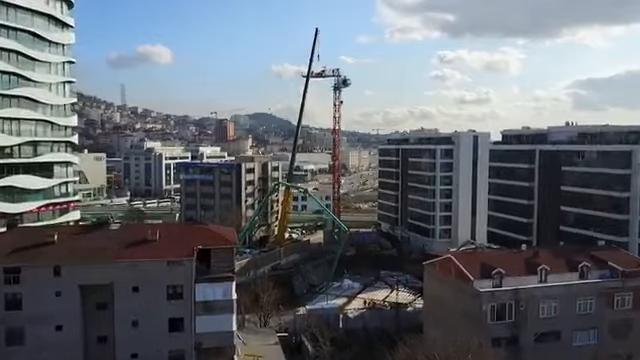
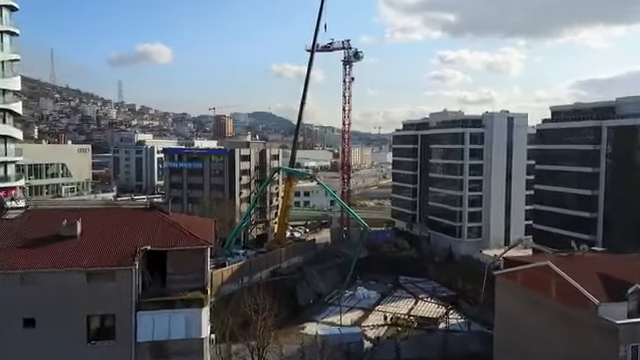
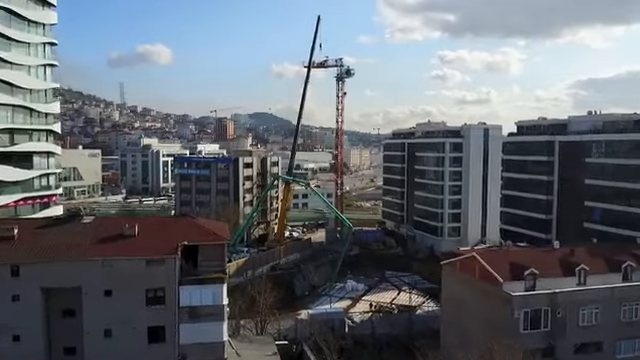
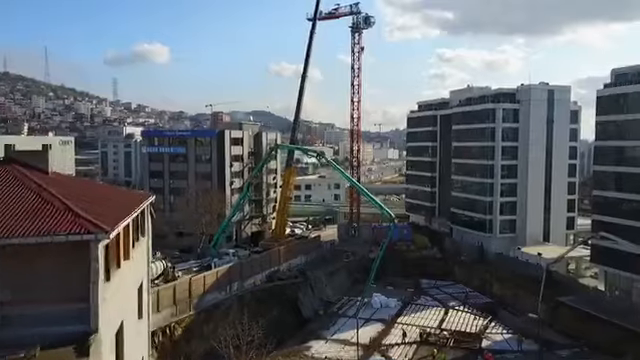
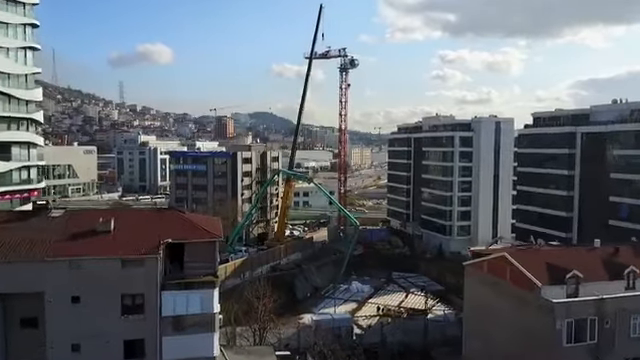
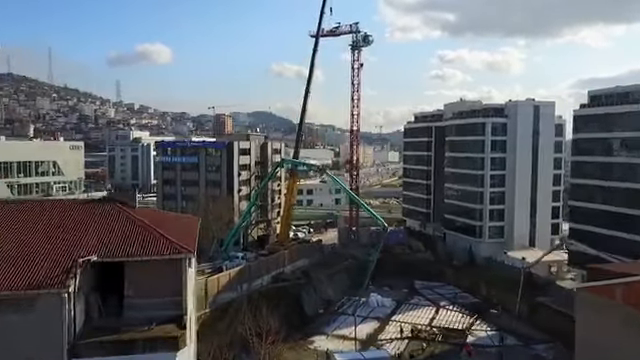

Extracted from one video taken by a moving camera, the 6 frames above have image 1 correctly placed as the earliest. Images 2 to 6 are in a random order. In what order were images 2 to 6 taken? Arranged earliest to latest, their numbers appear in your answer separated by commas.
3, 5, 2, 6, 4
